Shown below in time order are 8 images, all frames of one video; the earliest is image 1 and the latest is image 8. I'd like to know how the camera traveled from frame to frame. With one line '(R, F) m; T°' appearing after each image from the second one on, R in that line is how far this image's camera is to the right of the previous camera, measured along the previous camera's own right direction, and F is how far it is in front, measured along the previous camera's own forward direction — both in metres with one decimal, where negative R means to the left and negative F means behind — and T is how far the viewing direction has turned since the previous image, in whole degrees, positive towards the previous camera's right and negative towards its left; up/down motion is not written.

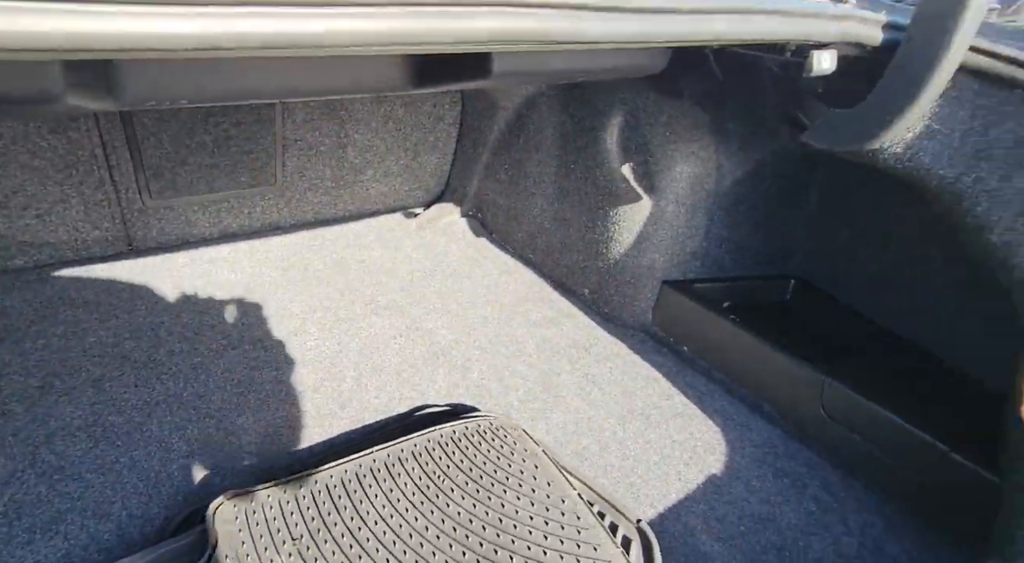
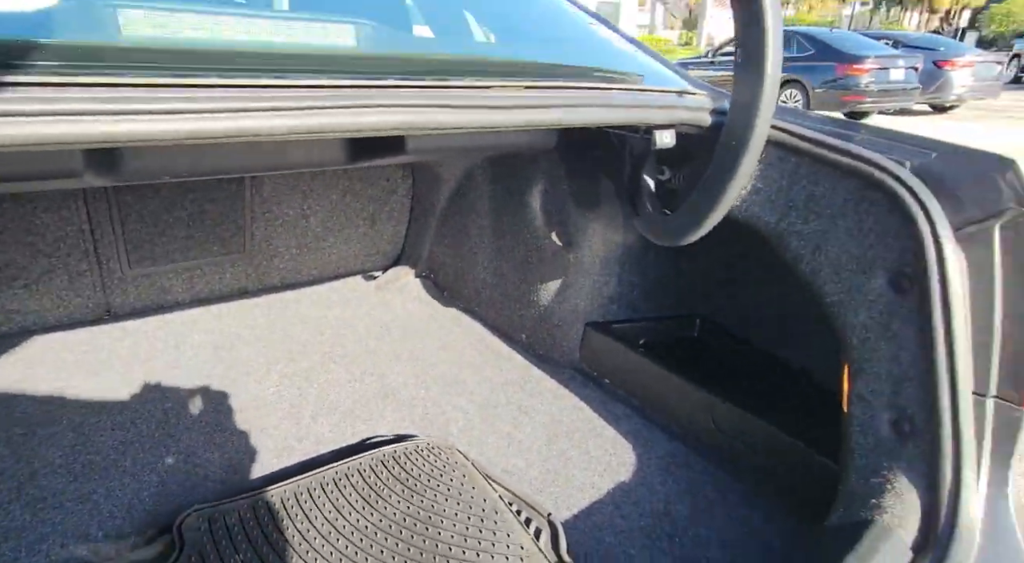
(+0.1, -0.2) m; +2°
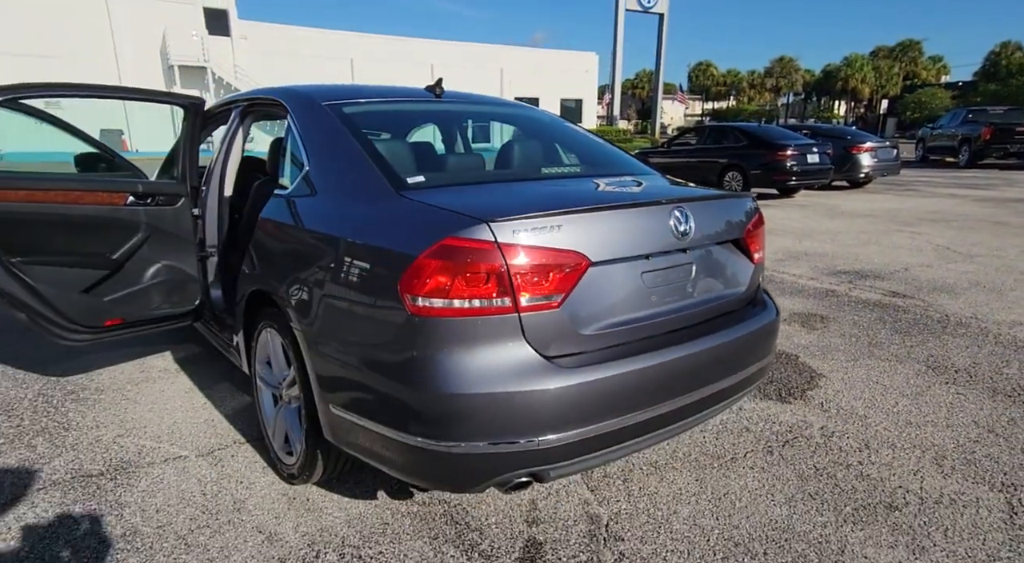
(-0.6, -1.6) m; +3°
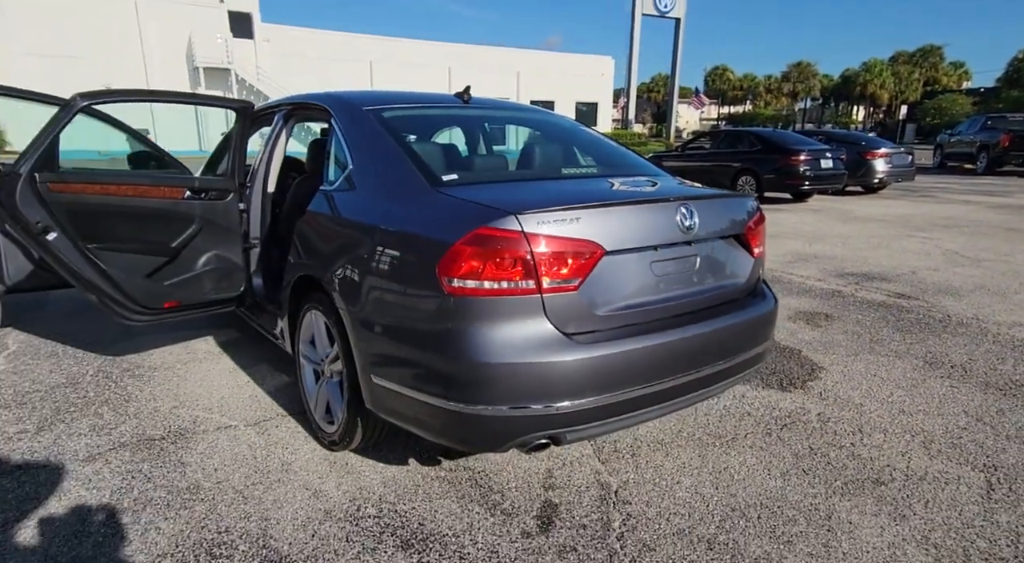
(0.0, -0.2) m; -1°
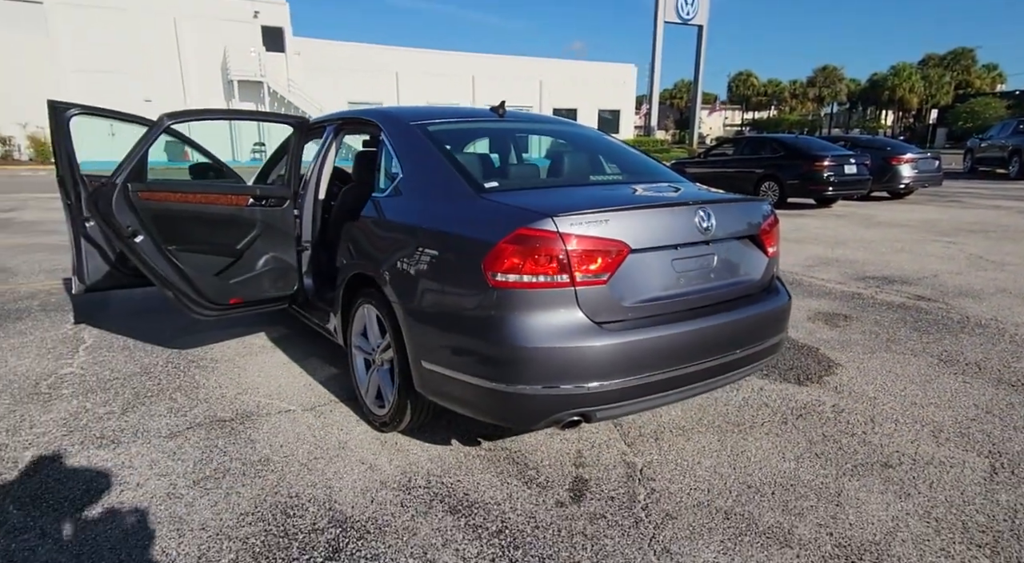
(-0.1, -0.2) m; -2°
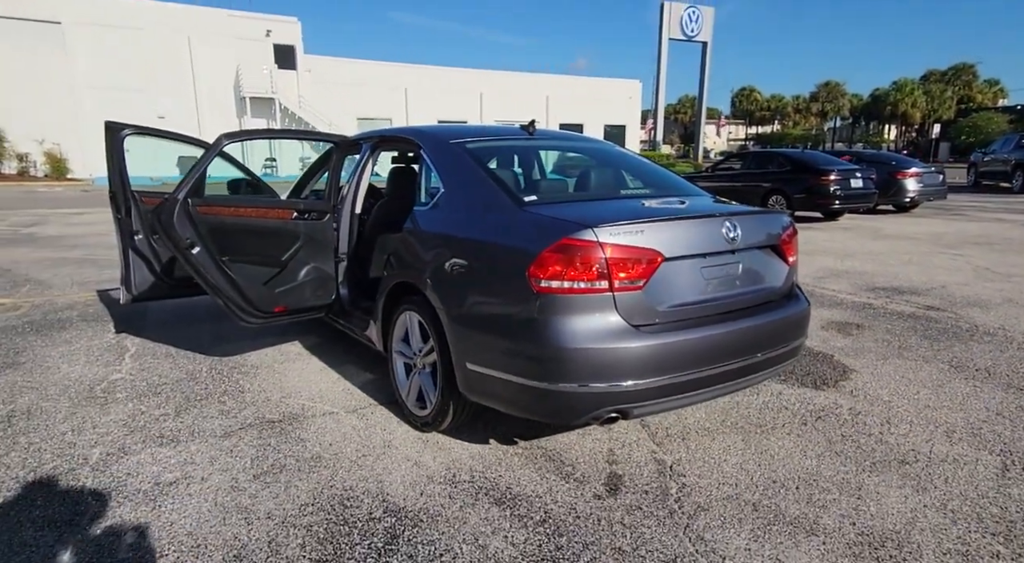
(-0.2, -0.2) m; 0°
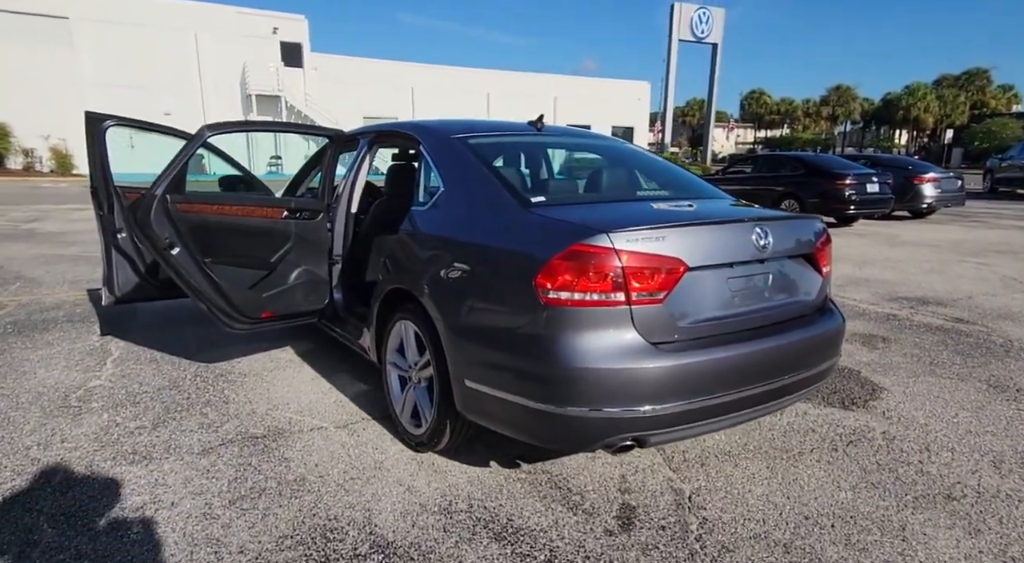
(0.0, +0.2) m; -1°
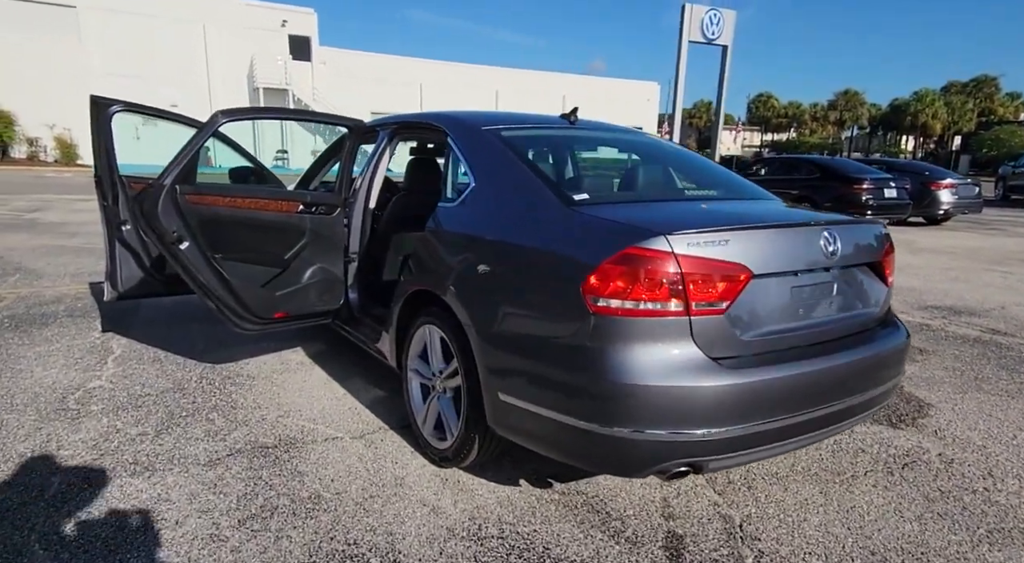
(-0.1, +0.2) m; 0°
